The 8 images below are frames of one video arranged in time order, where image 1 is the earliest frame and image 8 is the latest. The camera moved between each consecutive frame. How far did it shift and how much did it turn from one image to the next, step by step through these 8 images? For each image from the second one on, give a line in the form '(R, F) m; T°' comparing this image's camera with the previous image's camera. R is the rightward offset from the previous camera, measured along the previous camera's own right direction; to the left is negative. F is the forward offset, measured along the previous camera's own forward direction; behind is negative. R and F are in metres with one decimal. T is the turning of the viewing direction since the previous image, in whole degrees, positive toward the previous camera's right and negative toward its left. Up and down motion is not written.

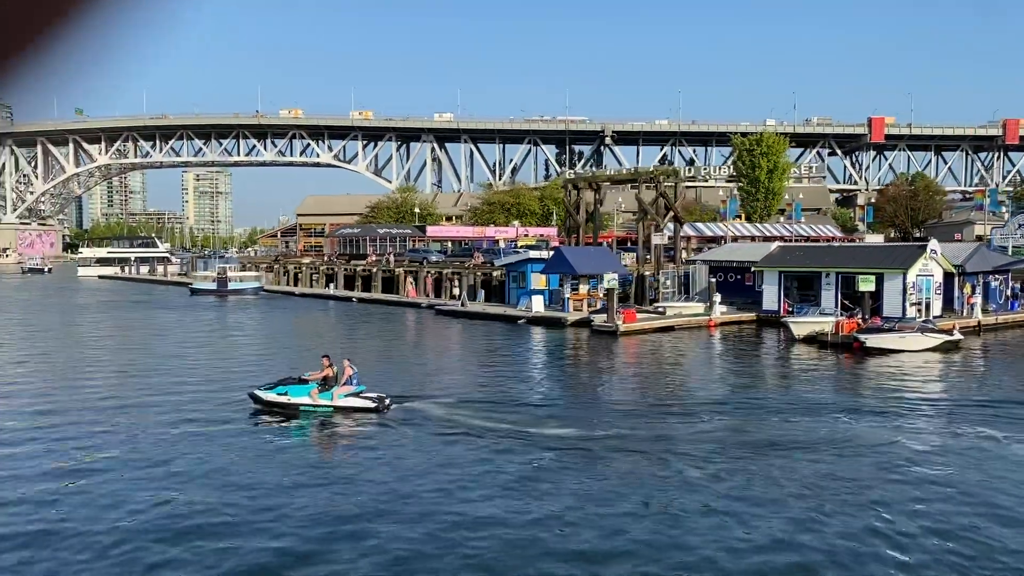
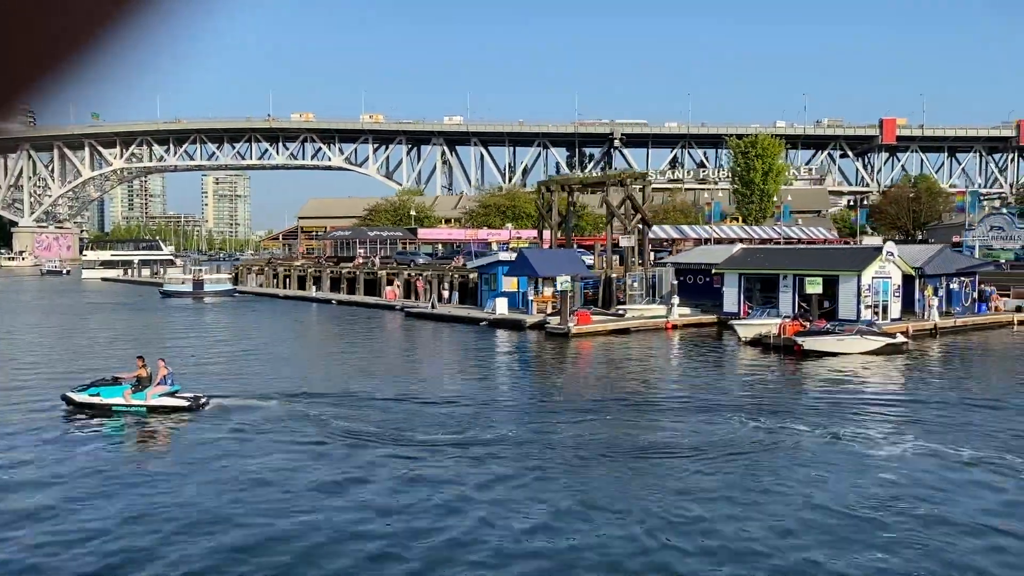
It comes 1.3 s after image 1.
(+2.6, -0.1) m; -1°
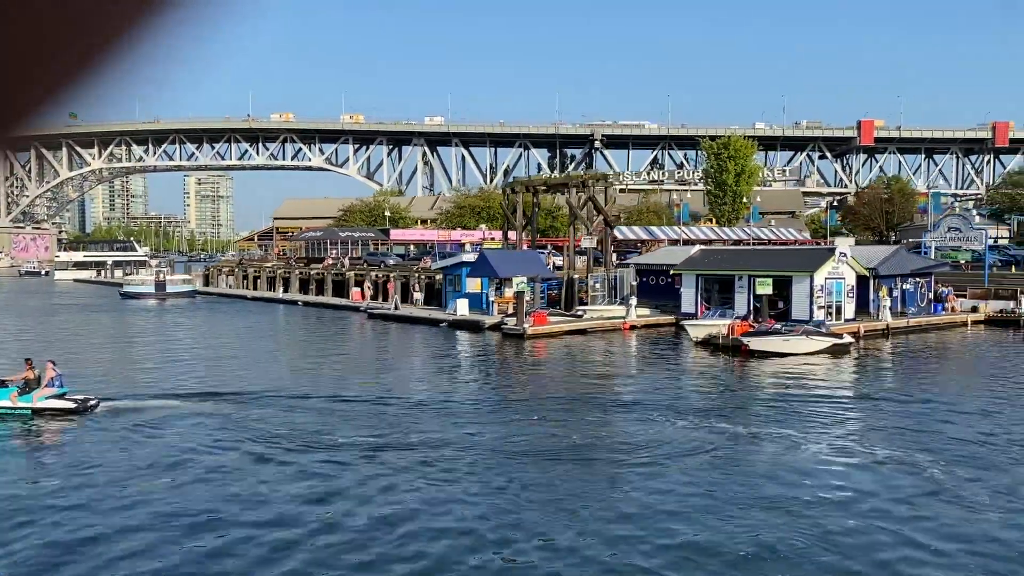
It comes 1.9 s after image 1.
(+1.2, 0.0) m; +1°
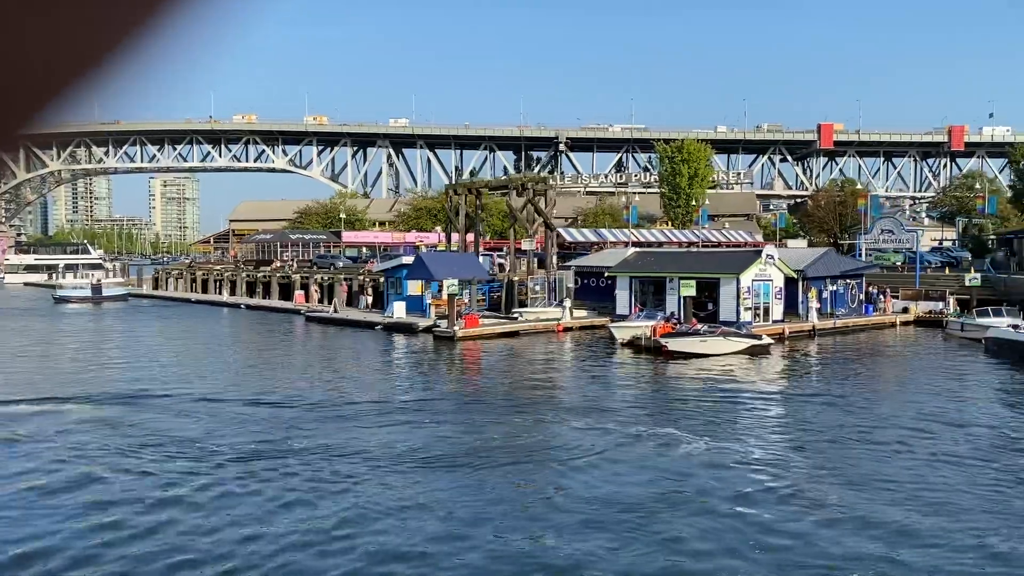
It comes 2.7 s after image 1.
(+1.6, -0.1) m; +2°
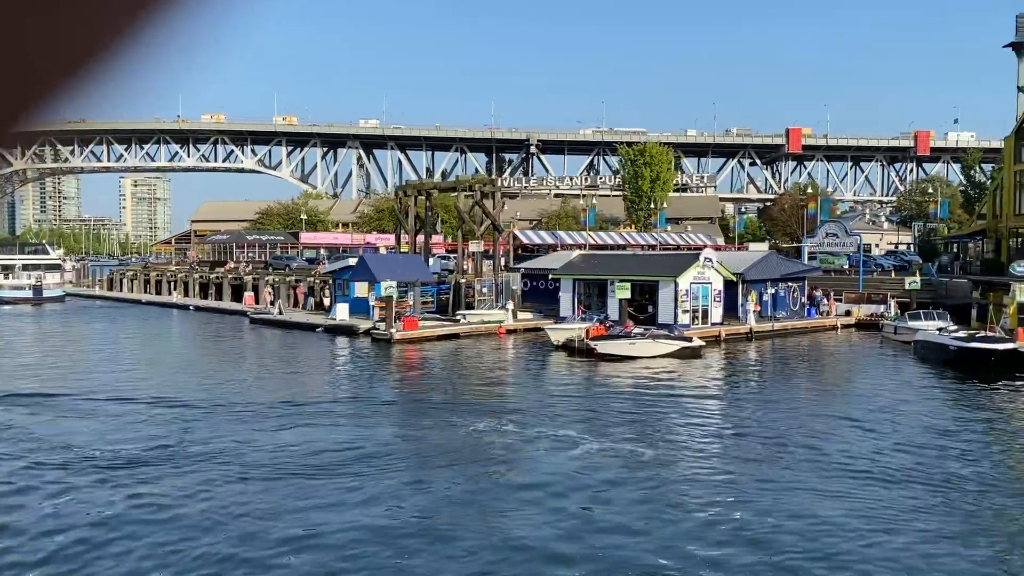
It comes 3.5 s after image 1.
(+1.5, +0.1) m; +2°
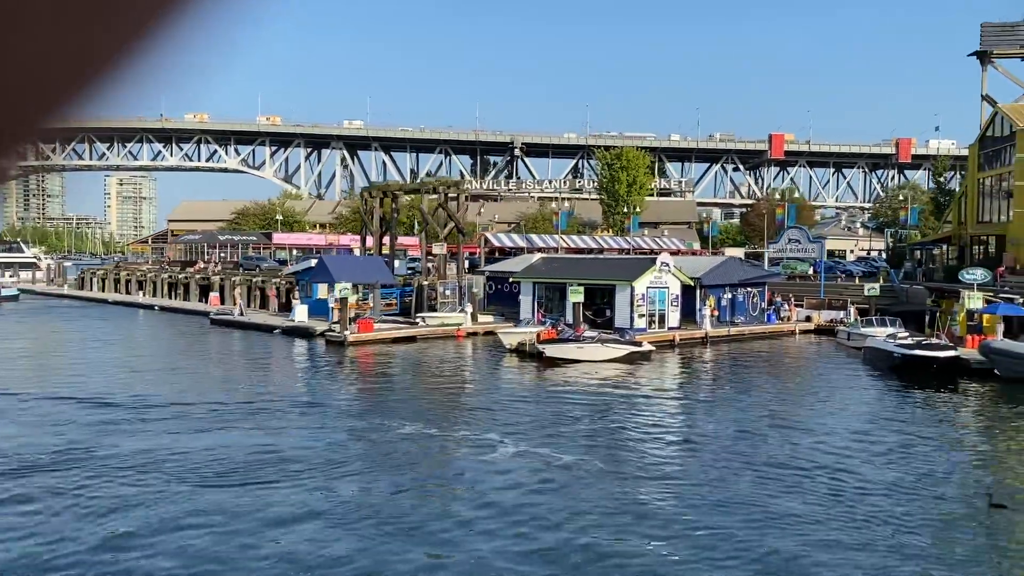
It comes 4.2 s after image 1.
(+1.3, +0.1) m; +1°
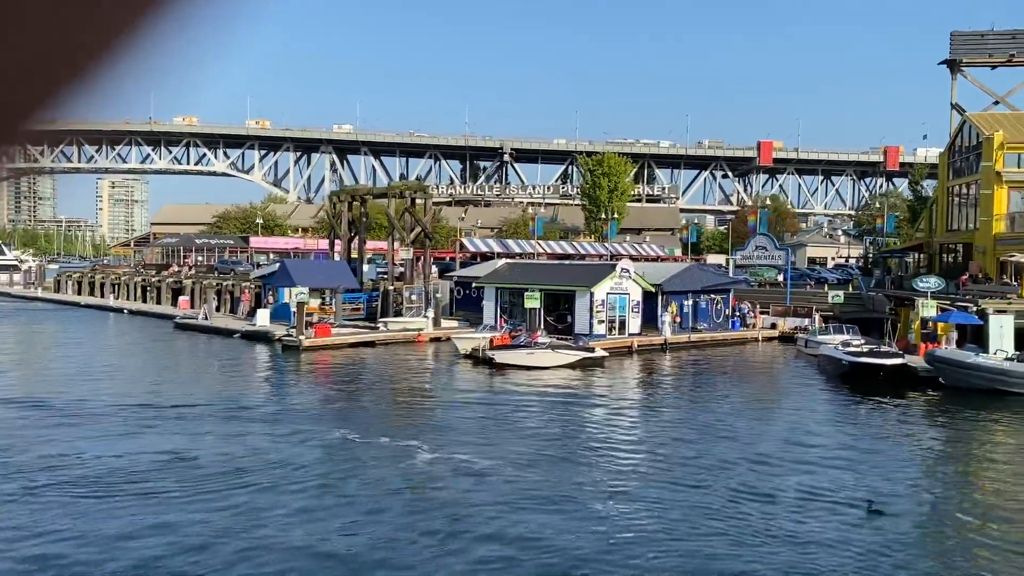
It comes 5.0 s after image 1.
(+1.4, +0.1) m; 0°
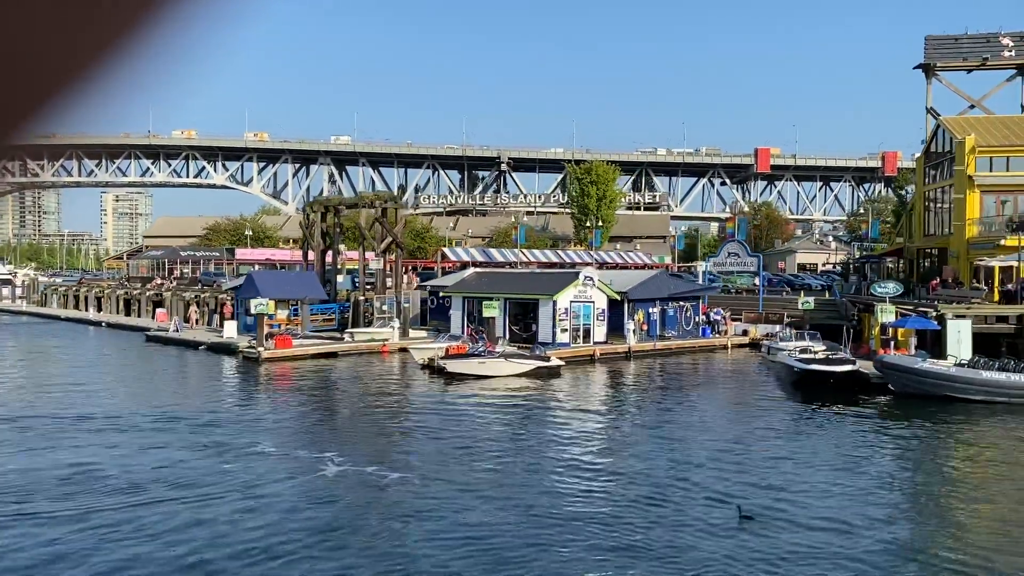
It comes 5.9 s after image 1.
(+1.7, +0.1) m; 0°
